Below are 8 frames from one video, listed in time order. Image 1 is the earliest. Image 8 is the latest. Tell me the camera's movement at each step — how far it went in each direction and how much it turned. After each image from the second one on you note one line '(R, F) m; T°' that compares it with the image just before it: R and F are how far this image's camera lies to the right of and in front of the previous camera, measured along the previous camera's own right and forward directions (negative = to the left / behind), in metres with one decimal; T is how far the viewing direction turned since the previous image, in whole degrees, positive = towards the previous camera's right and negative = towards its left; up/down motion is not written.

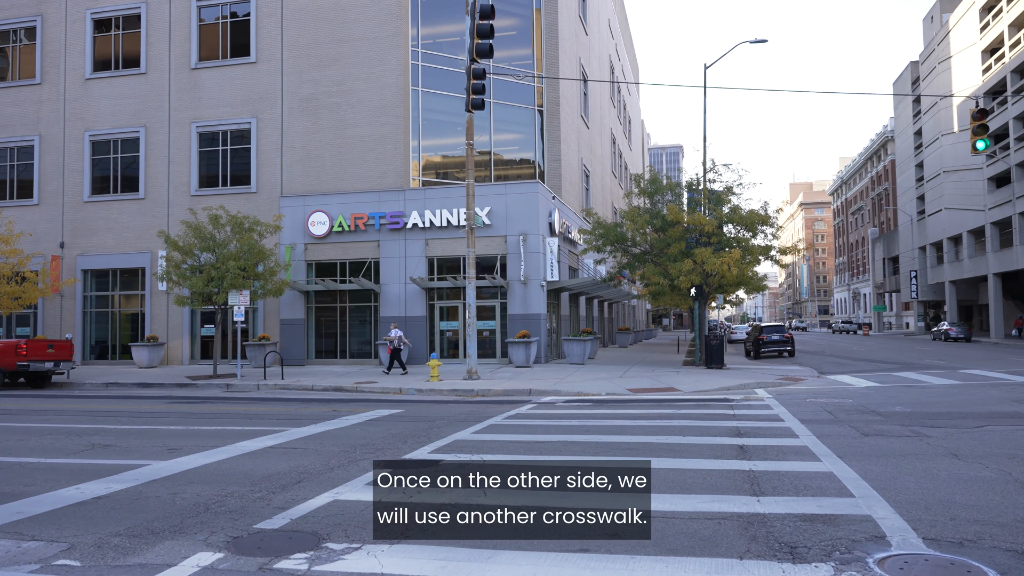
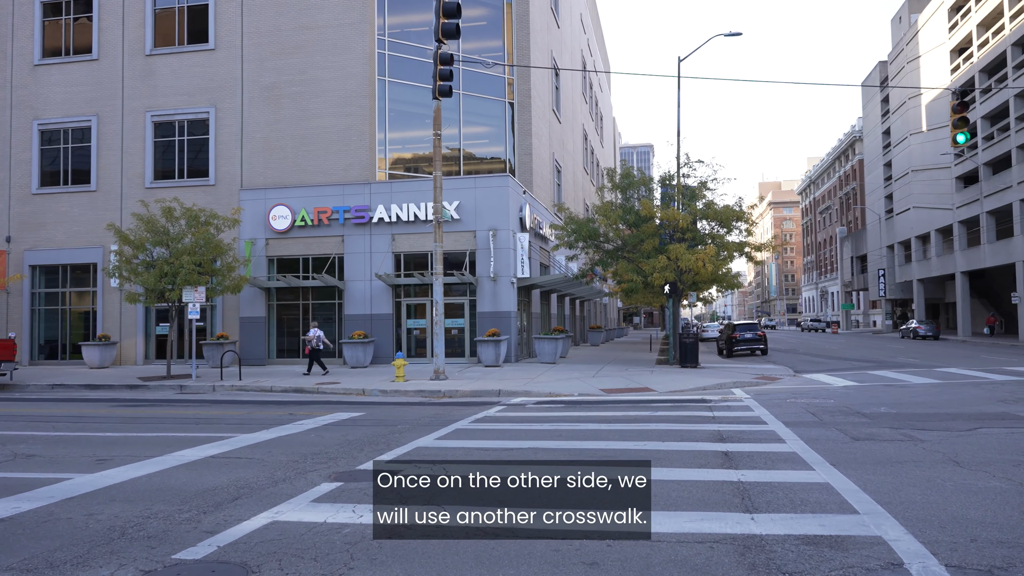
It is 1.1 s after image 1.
(+0.1, +0.8) m; +2°
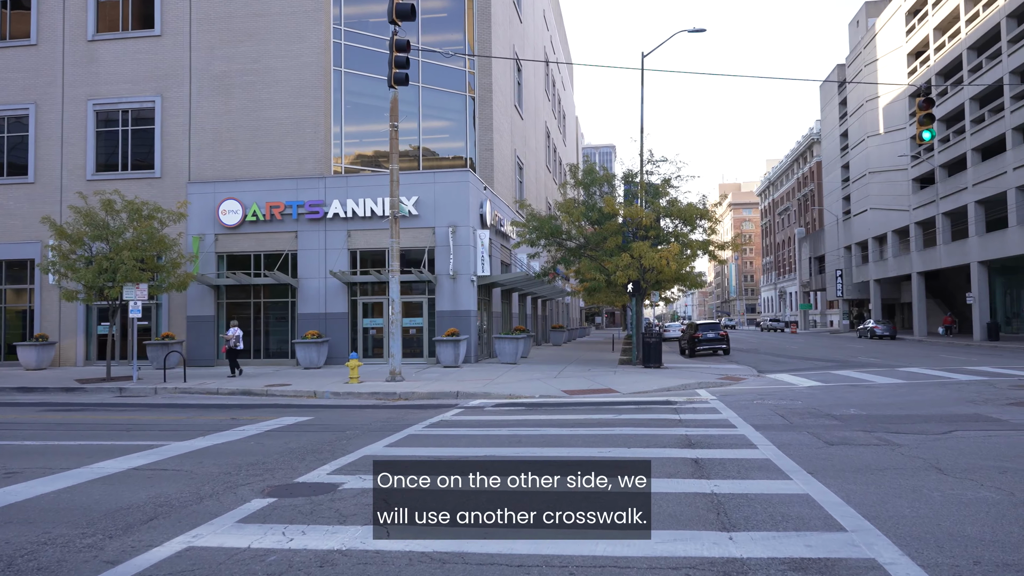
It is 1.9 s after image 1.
(+0.1, +0.7) m; +3°
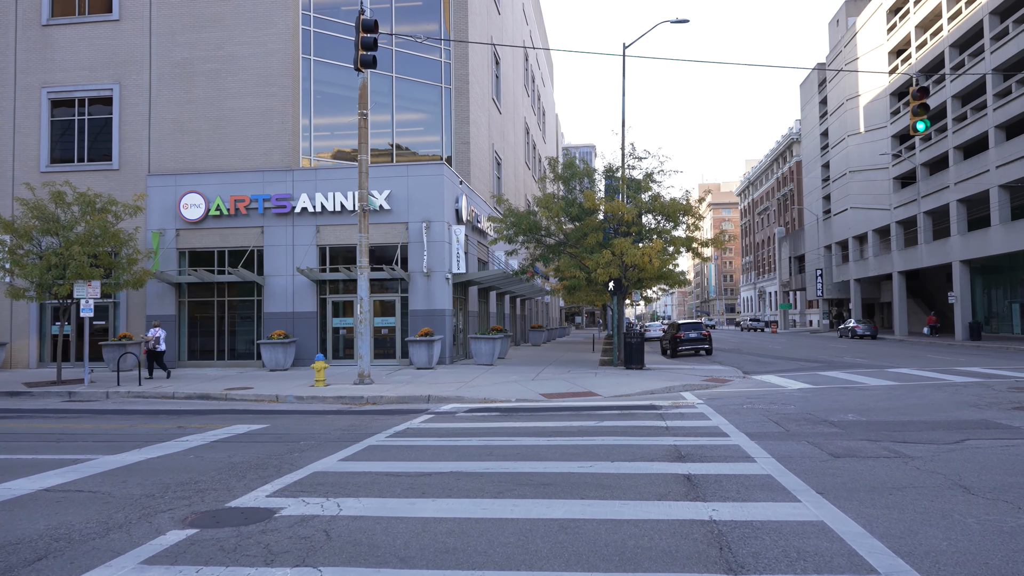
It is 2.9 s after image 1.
(+0.1, +1.0) m; +1°
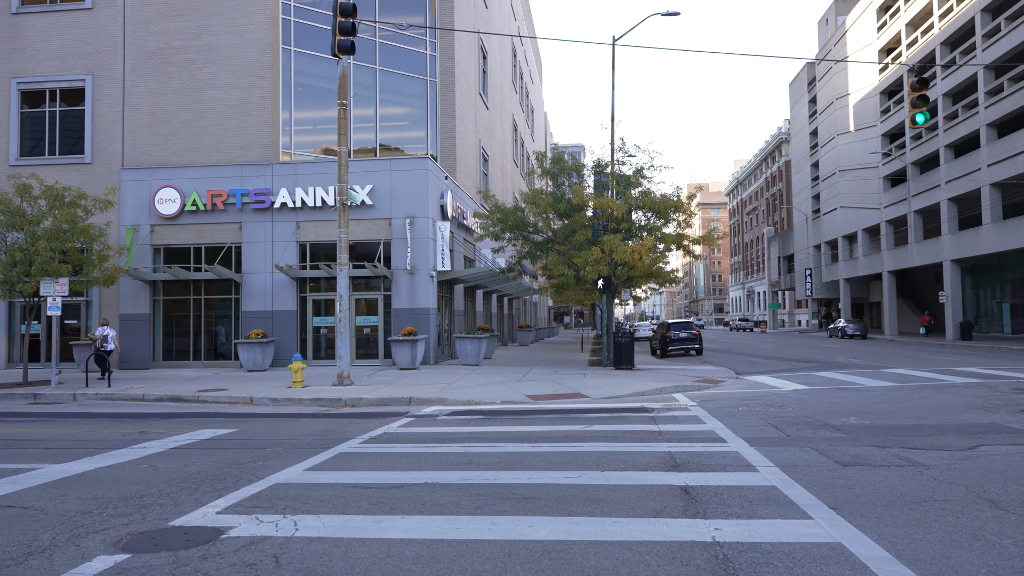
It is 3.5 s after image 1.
(+0.1, +0.7) m; +1°
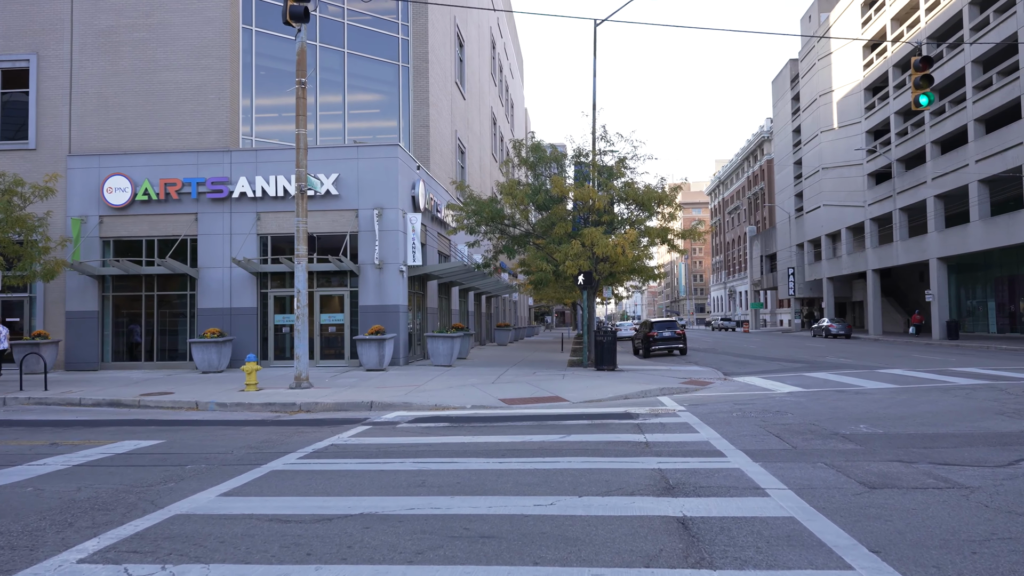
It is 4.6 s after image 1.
(+0.2, +1.3) m; +1°
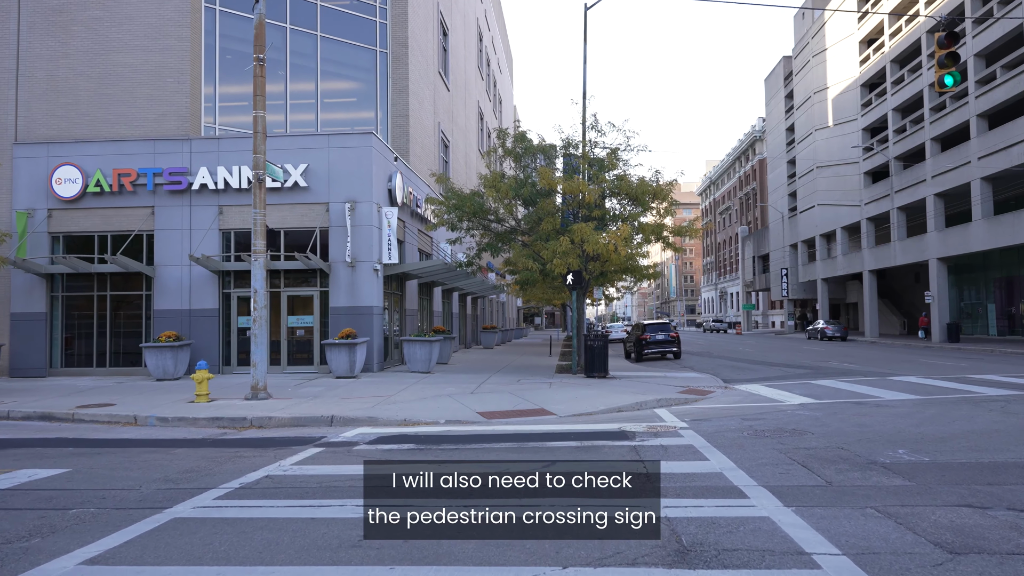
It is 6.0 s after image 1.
(+0.2, +1.5) m; +1°
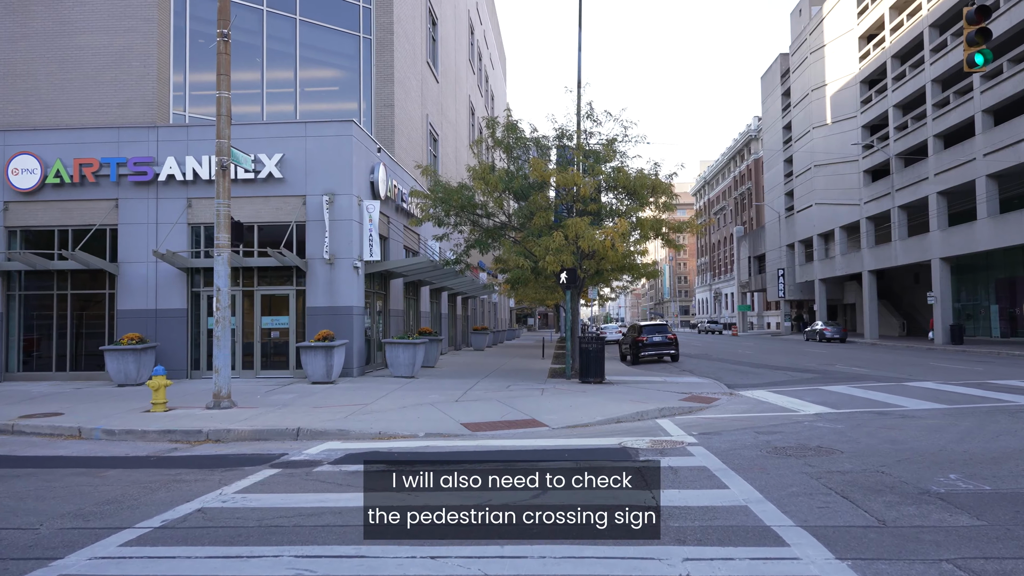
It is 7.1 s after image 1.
(+0.1, +1.2) m; 0°
